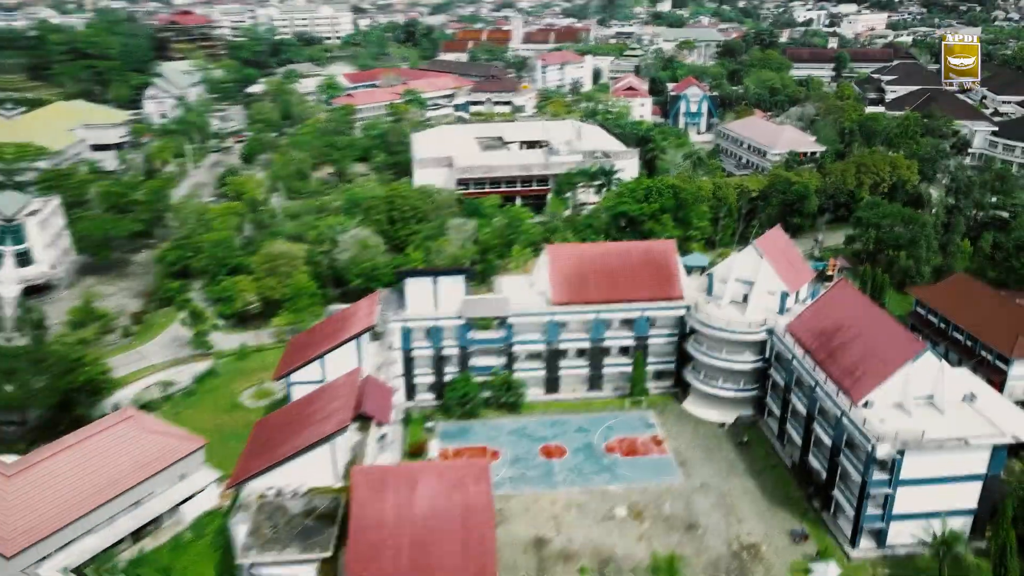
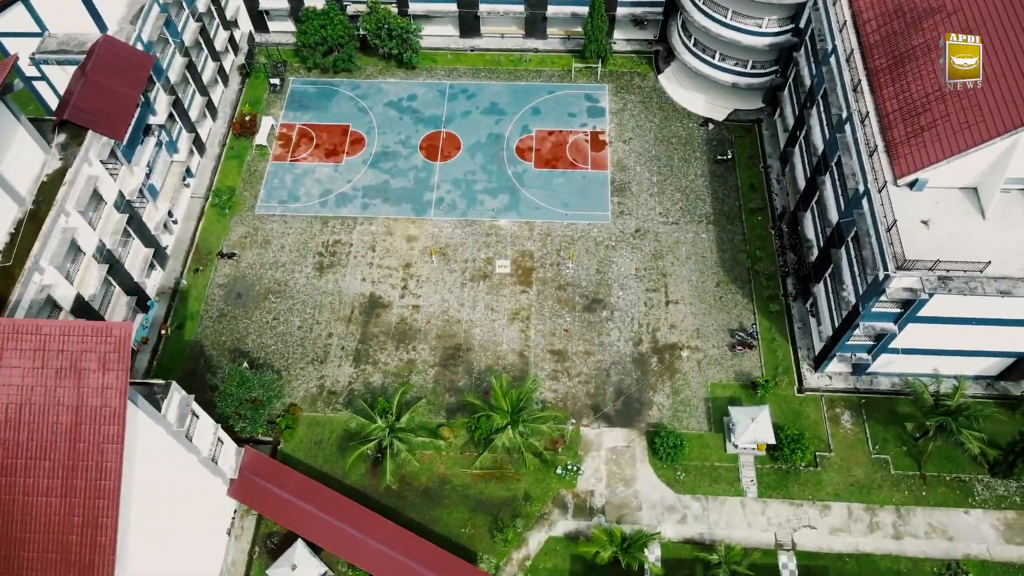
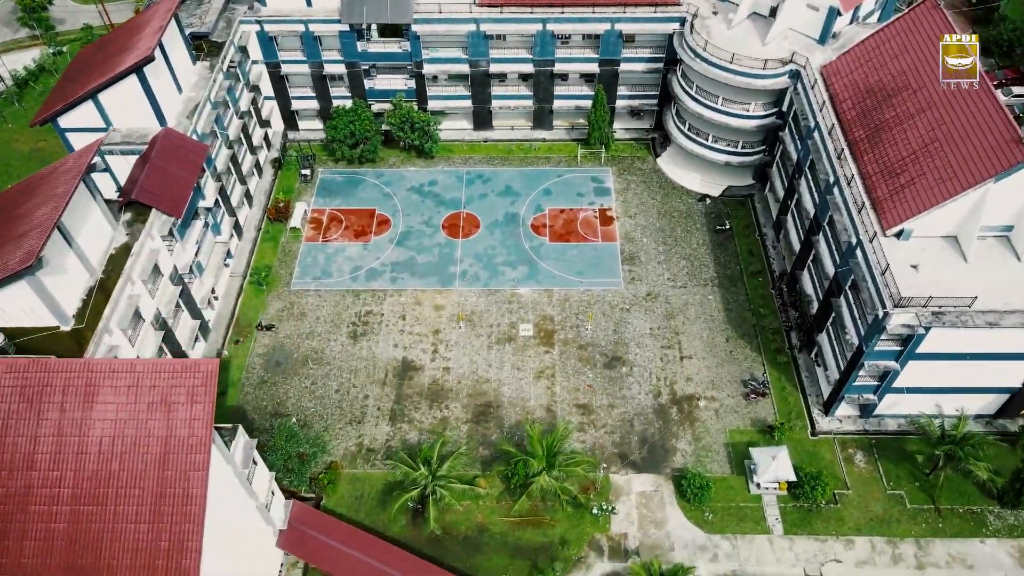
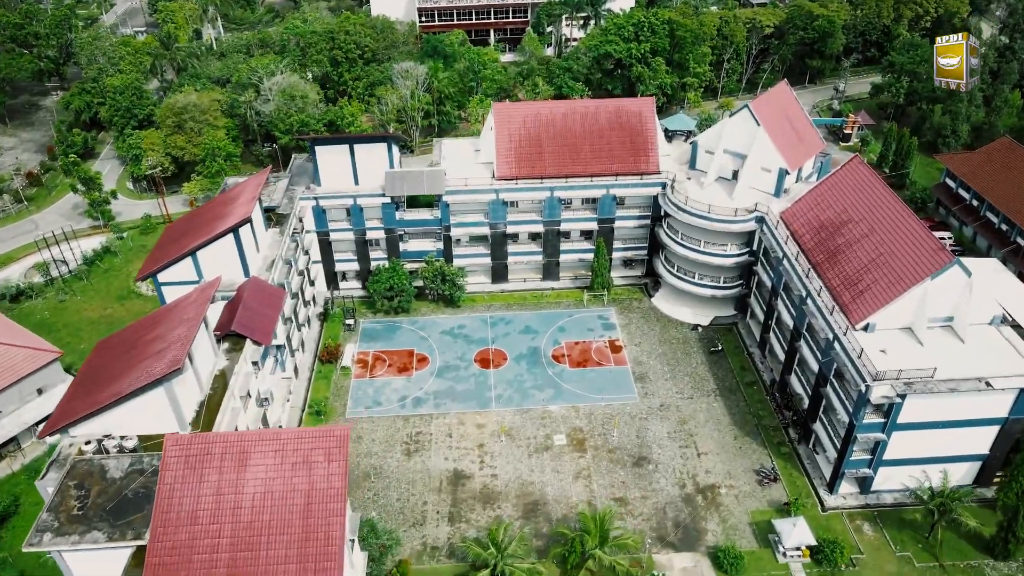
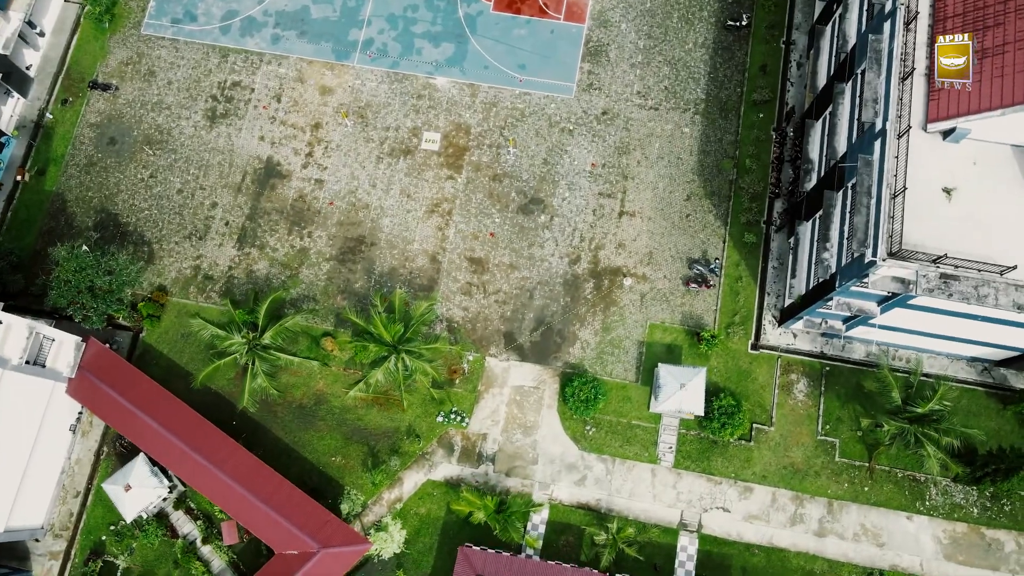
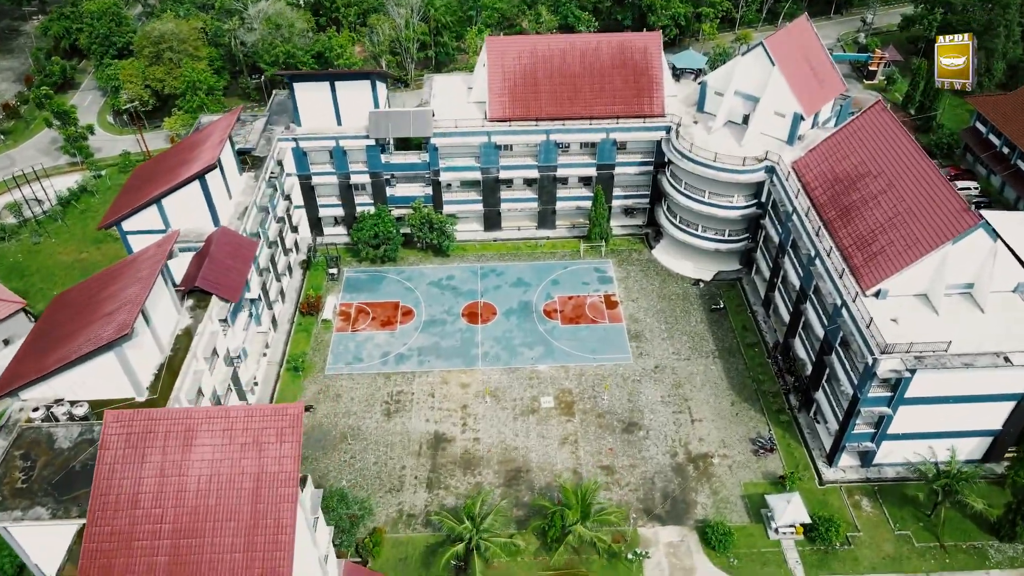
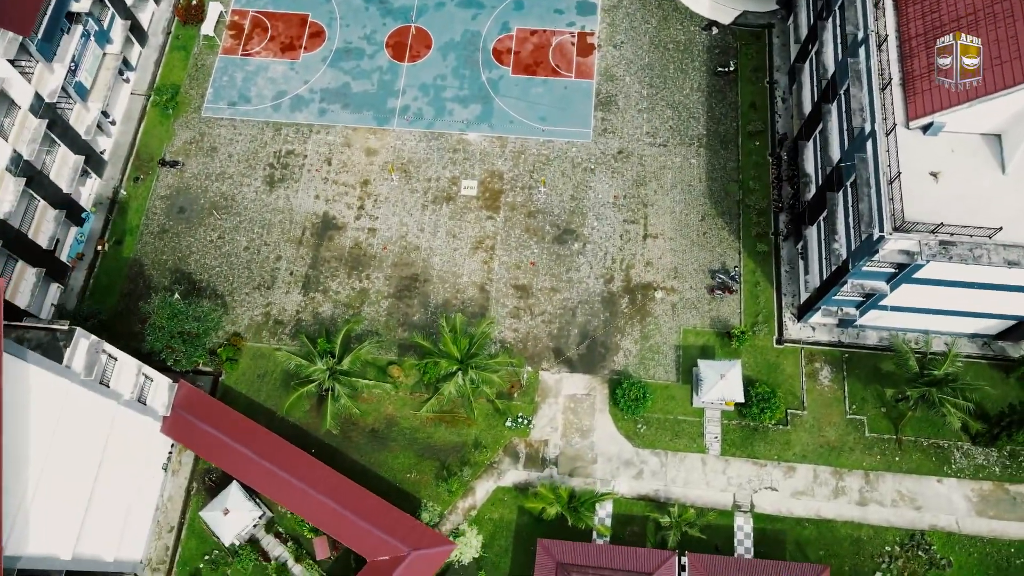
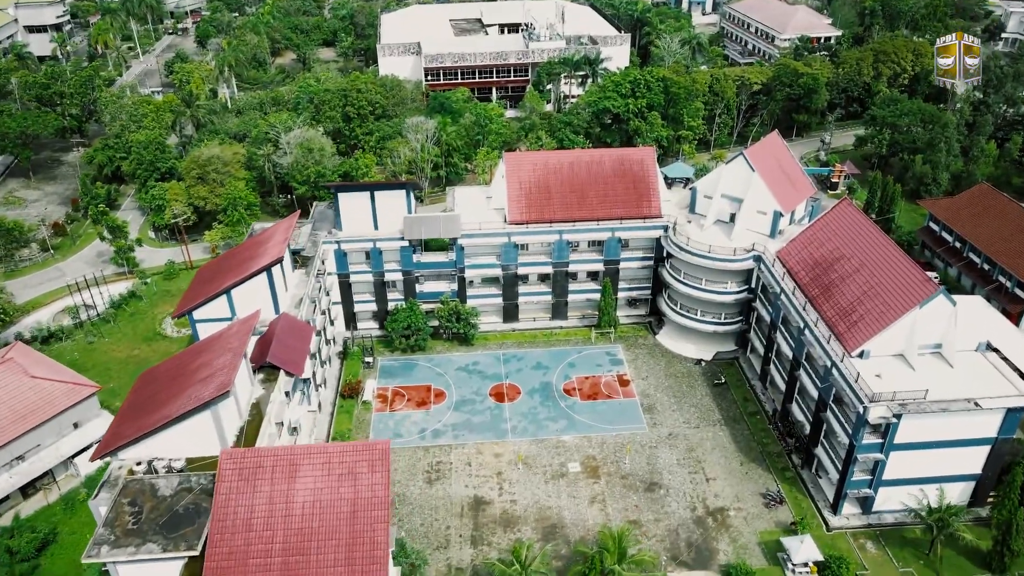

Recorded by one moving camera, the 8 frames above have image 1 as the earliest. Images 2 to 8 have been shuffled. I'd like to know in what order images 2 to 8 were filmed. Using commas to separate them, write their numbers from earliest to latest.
8, 4, 6, 3, 2, 7, 5
